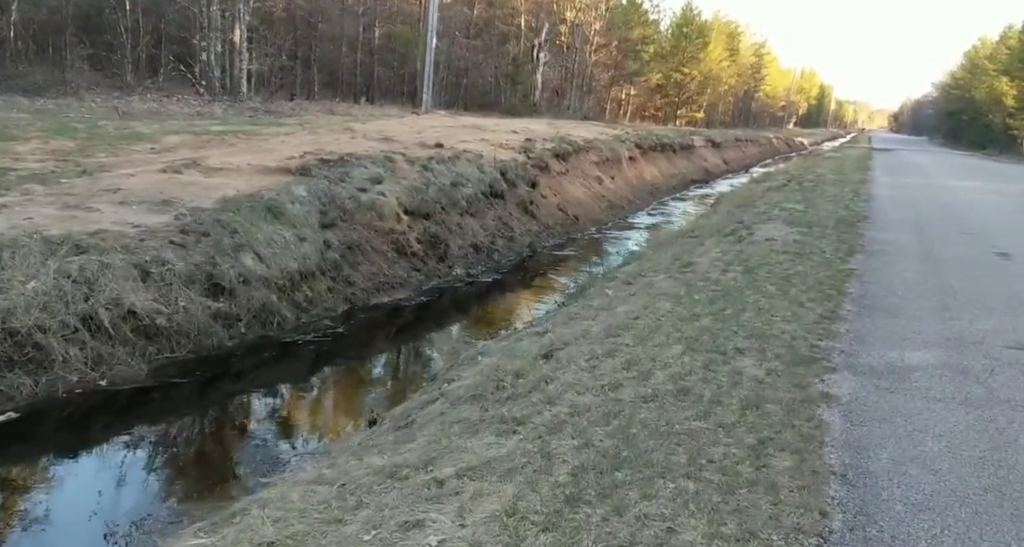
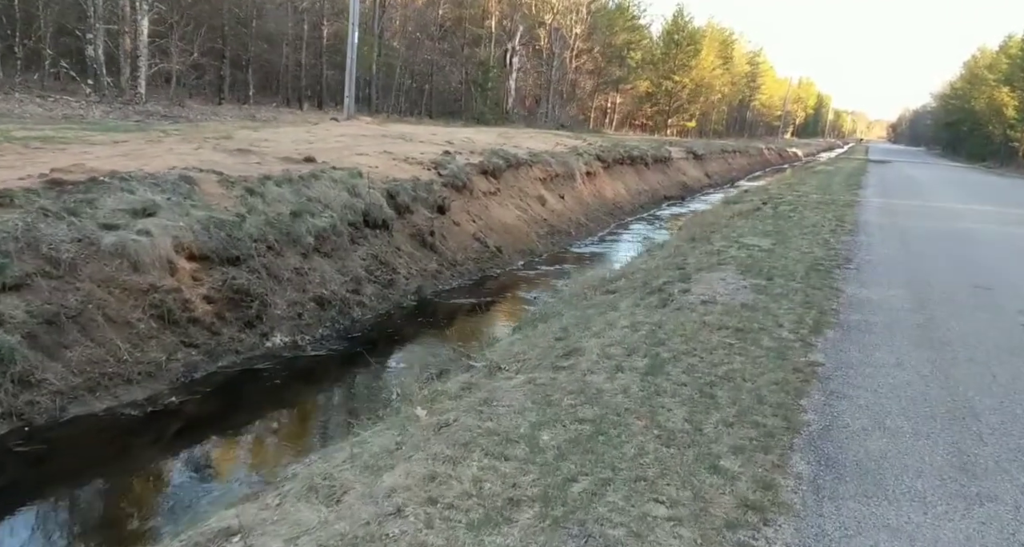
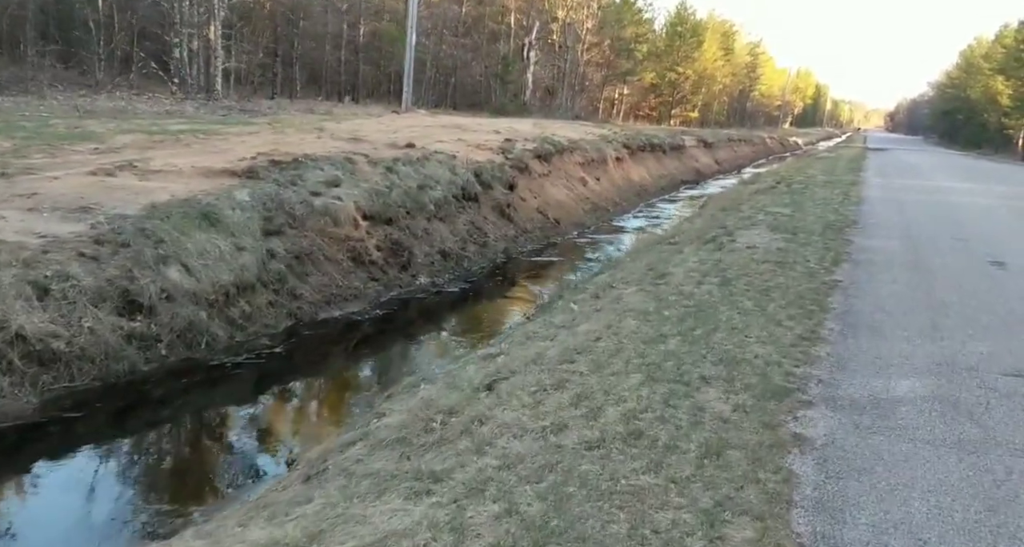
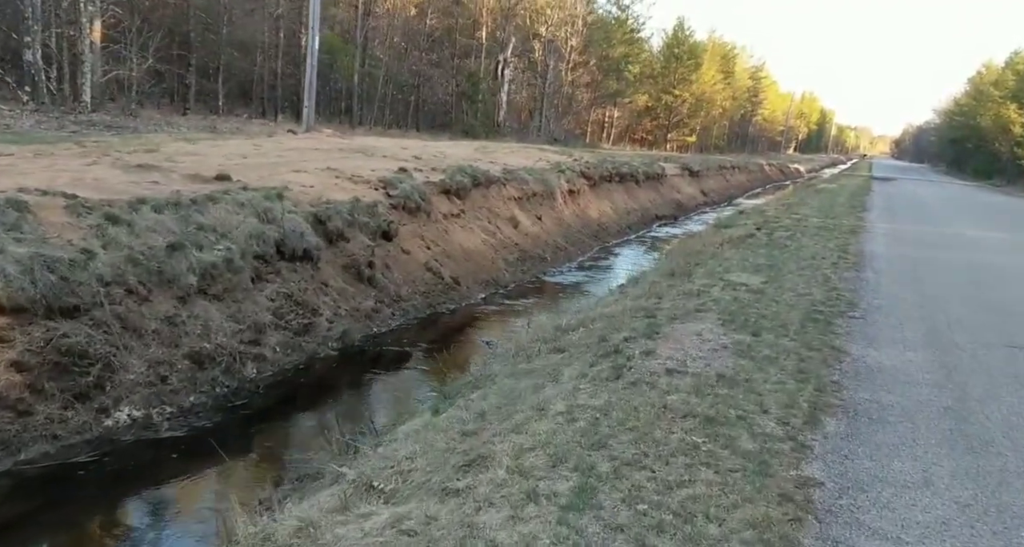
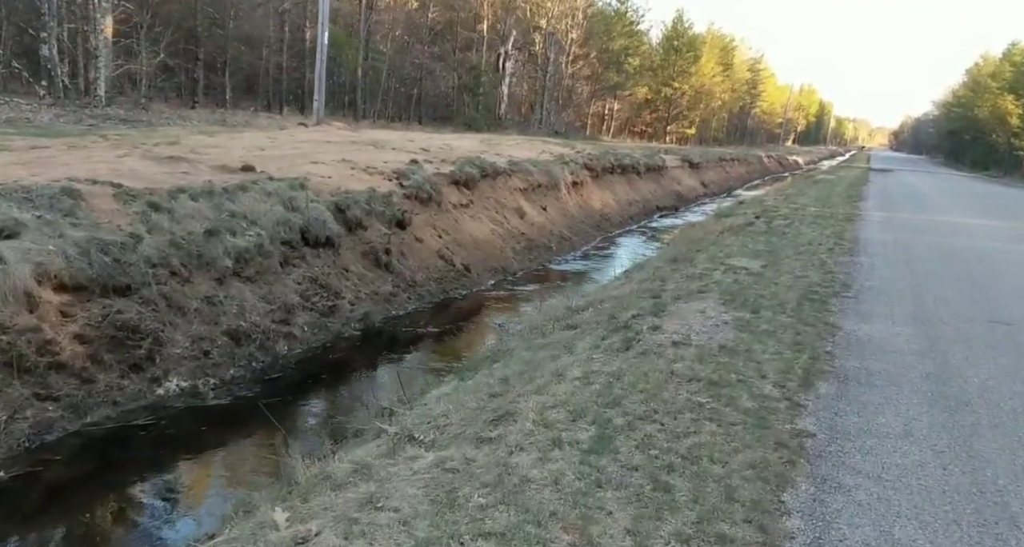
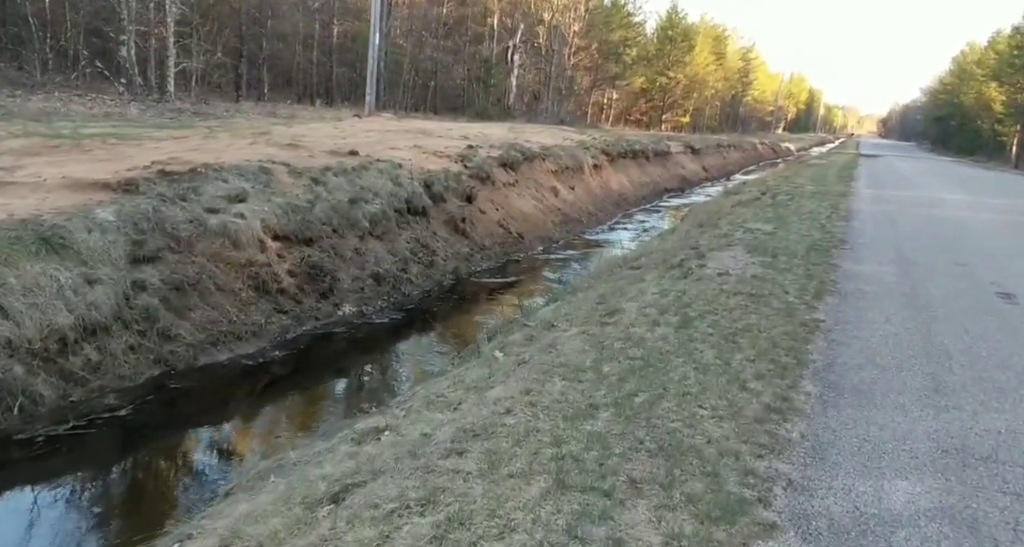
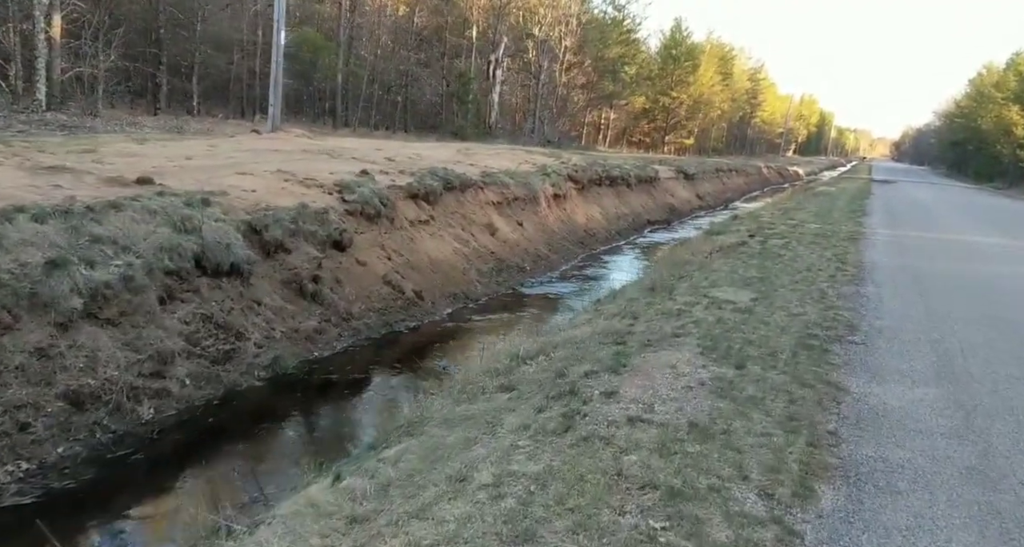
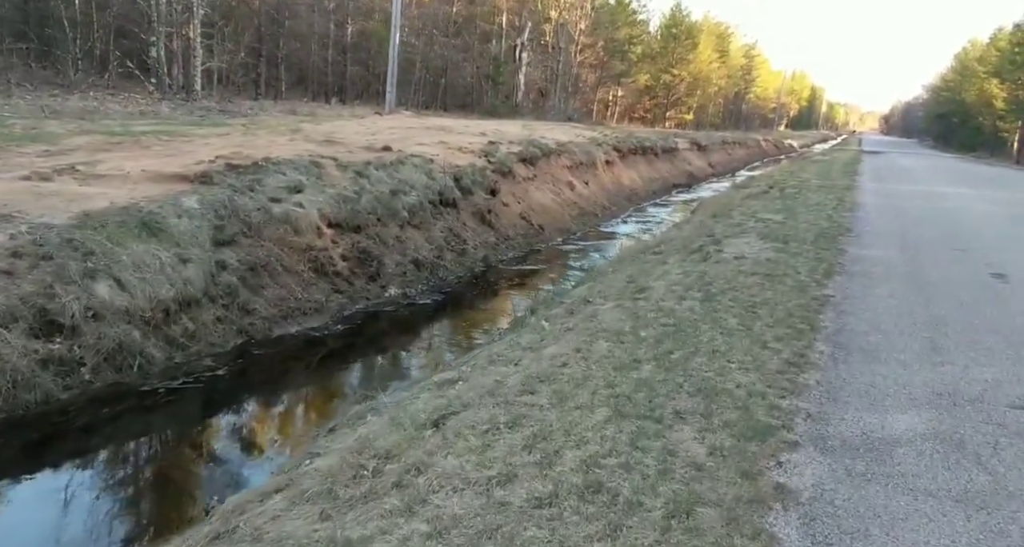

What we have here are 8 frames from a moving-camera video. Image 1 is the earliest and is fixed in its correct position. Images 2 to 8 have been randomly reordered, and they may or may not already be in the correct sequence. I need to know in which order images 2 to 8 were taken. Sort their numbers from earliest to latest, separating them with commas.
3, 8, 6, 2, 5, 4, 7
